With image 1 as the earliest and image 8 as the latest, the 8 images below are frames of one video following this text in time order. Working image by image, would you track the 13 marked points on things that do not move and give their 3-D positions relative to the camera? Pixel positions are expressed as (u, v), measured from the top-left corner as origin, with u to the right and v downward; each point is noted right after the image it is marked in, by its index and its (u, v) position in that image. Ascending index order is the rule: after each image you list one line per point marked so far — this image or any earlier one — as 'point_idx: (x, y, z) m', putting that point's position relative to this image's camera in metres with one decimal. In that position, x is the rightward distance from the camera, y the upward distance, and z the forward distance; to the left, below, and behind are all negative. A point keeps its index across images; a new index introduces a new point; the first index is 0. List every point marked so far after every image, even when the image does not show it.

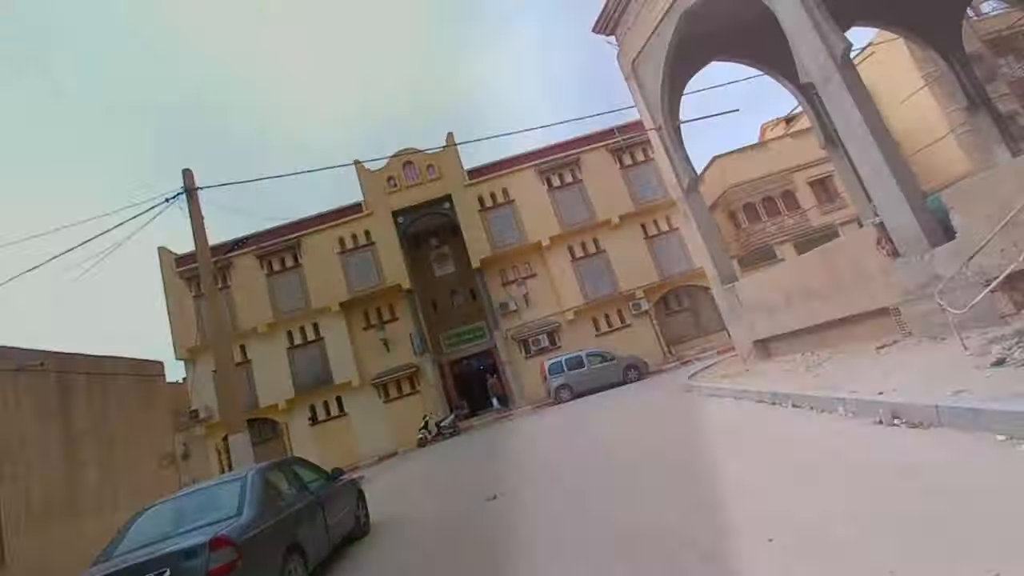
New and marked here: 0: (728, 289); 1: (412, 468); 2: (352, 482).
0: (+5.0, 0.0, +11.3) m
1: (-2.7, -4.6, +12.4) m
2: (-2.3, -2.8, +7.1) m
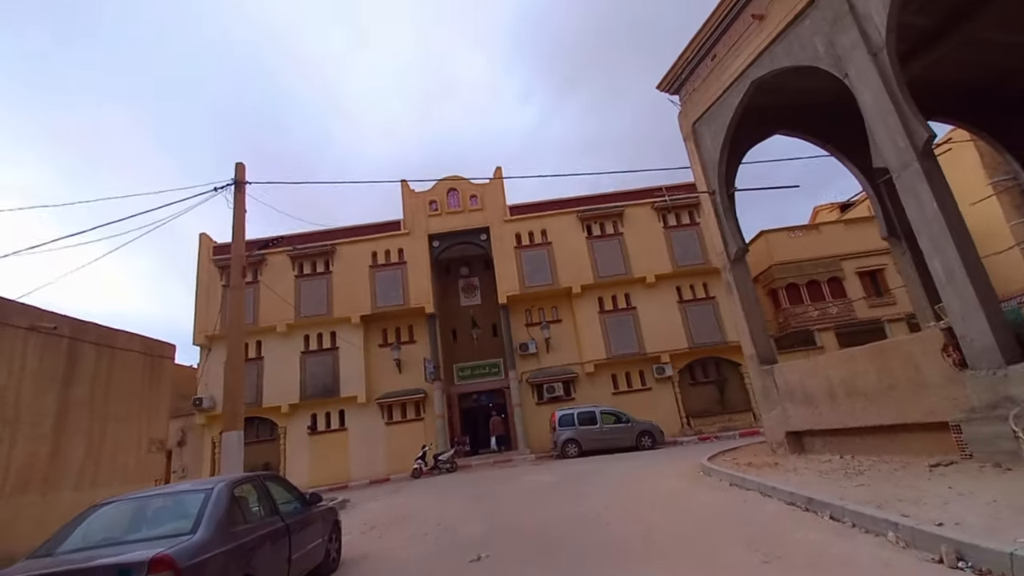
0: (+5.4, -1.8, +10.5) m
1: (-2.8, -5.1, +11.6) m
2: (-2.5, -3.0, +6.5) m
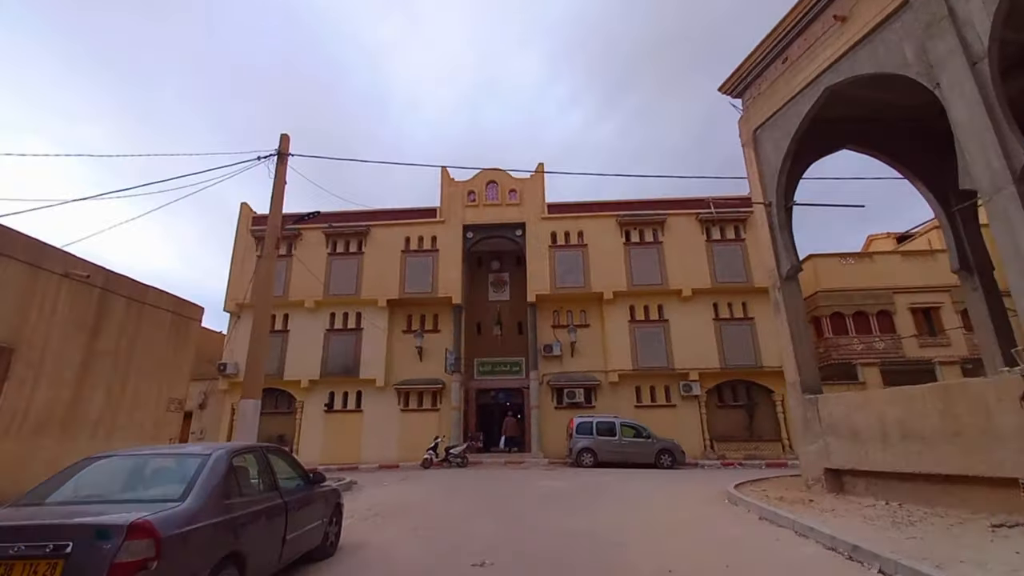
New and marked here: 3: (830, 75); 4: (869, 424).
0: (+5.9, -2.2, +9.7) m
1: (-2.6, -4.7, +11.3) m
2: (-2.3, -2.6, +6.2) m
3: (+6.3, +4.3, +9.7) m
4: (+6.1, -2.3, +8.3) m
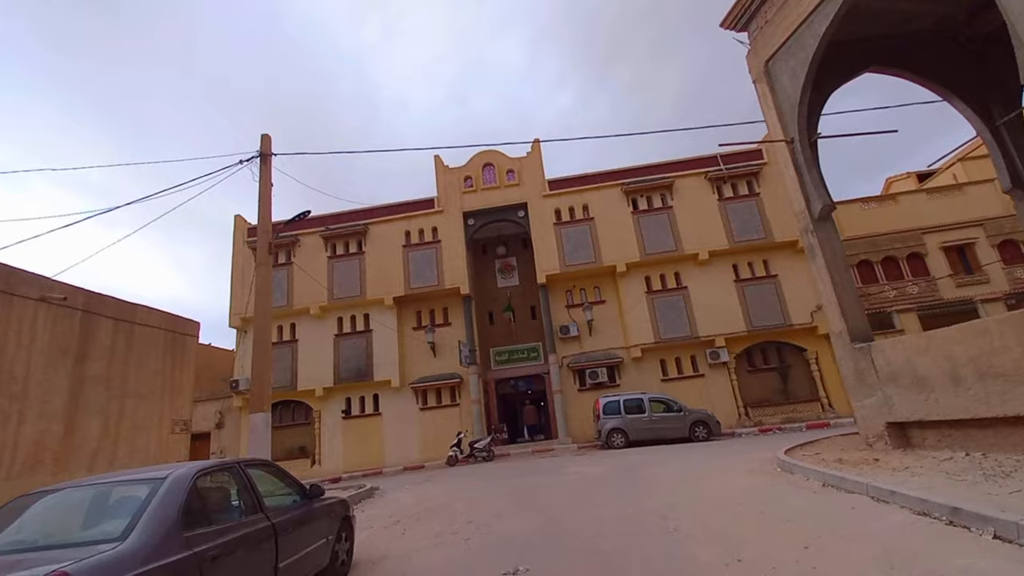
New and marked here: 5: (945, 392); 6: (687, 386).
0: (+6.2, -1.1, +8.7) m
1: (-1.9, -4.5, +10.6) m
2: (-2.0, -2.4, +5.5) m
3: (+6.0, +5.4, +8.6) m
4: (+6.4, -1.2, +7.3) m
5: (+6.4, -1.5, +7.2) m
6: (+7.1, -3.9, +19.6) m
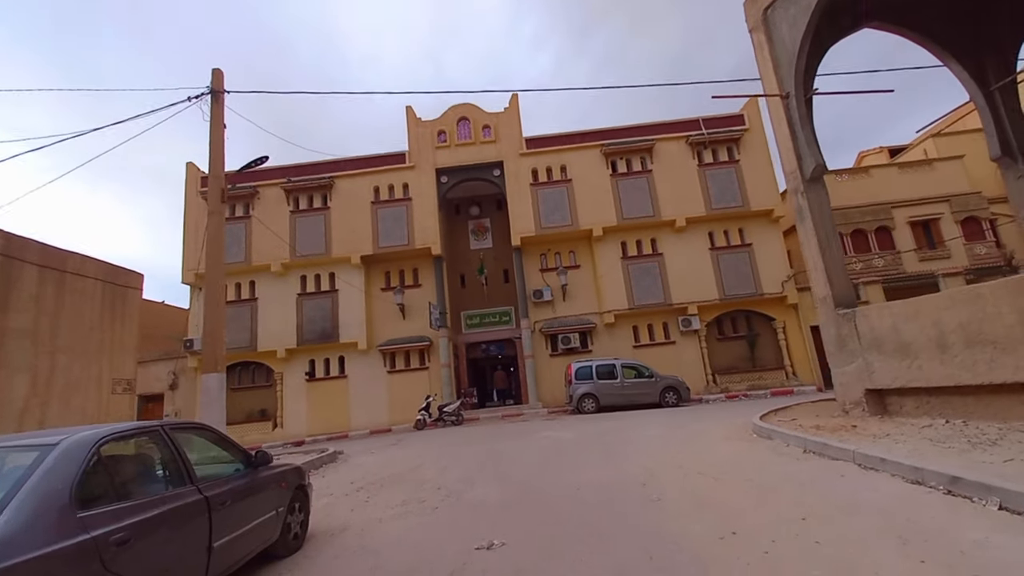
0: (+5.8, -0.5, +8.5) m
1: (-2.5, -3.5, +10.2) m
2: (-2.2, -1.8, +4.9) m
3: (+5.7, +6.0, +8.0) m
4: (+6.0, -0.7, +7.1) m
5: (+6.1, -1.0, +7.0) m
6: (+5.9, -2.6, +19.6) m
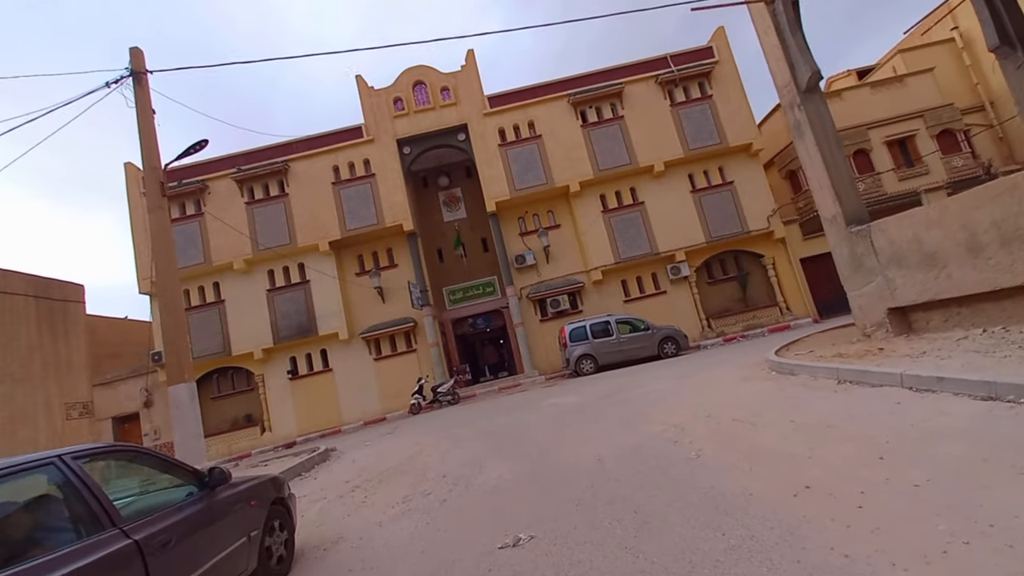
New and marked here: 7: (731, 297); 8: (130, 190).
0: (+5.5, +0.9, +7.9) m
1: (-2.4, -3.1, +9.4) m
2: (-2.1, -1.6, +4.0) m
3: (+4.7, +7.3, +7.0) m
4: (+5.9, +0.7, +6.5) m
5: (+6.0, +0.3, +6.5) m
6: (+5.4, -0.6, +19.1) m
7: (+8.9, -0.4, +19.7) m
8: (-14.8, +3.8, +18.7) m
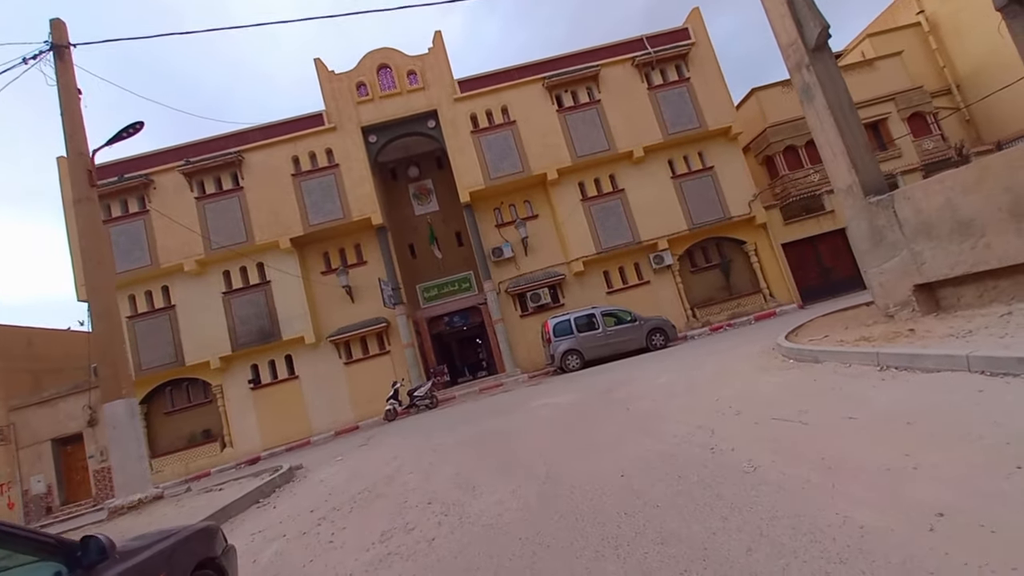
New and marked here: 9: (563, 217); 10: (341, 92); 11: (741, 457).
0: (+5.3, +1.2, +7.2) m
1: (-2.6, -3.0, +8.2) m
2: (-2.0, -1.5, +2.9) m
3: (+4.4, +7.6, +6.2) m
4: (+5.7, +1.0, +5.8) m
5: (+5.8, +0.6, +5.8) m
6: (+4.6, -0.3, +18.4) m
7: (+8.1, +0.1, +19.2) m
8: (-15.7, +3.5, +16.9) m
9: (+2.0, +2.7, +18.6) m
10: (-6.6, +7.6, +18.8) m
11: (+1.8, -1.4, +3.9) m
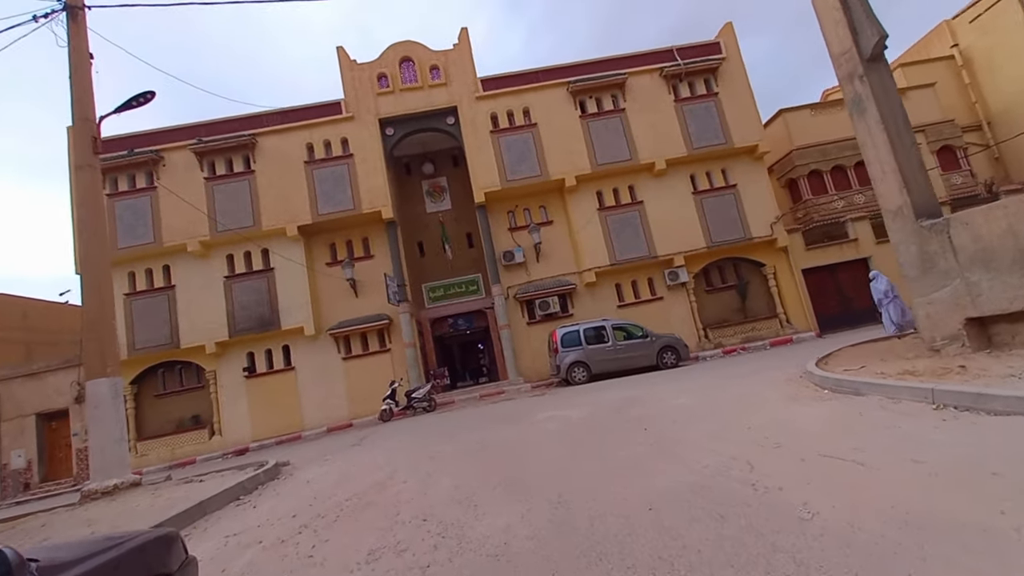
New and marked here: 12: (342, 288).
0: (+5.6, +0.8, +6.7) m
1: (-2.6, -2.8, +7.7) m
2: (-1.9, -1.3, +2.4) m
3: (+5.1, +7.2, +5.8) m
4: (+6.0, +0.6, +5.3) m
5: (+6.1, +0.2, +5.2) m
6: (+4.9, -0.8, +17.8) m
7: (+8.4, -0.7, +18.7) m
8: (-15.1, +4.5, +16.5) m
9: (+2.5, +2.3, +18.1) m
10: (-5.7, +7.8, +18.4) m
11: (+1.9, -1.4, +3.4) m
12: (-6.2, 0.0, +17.7) m
